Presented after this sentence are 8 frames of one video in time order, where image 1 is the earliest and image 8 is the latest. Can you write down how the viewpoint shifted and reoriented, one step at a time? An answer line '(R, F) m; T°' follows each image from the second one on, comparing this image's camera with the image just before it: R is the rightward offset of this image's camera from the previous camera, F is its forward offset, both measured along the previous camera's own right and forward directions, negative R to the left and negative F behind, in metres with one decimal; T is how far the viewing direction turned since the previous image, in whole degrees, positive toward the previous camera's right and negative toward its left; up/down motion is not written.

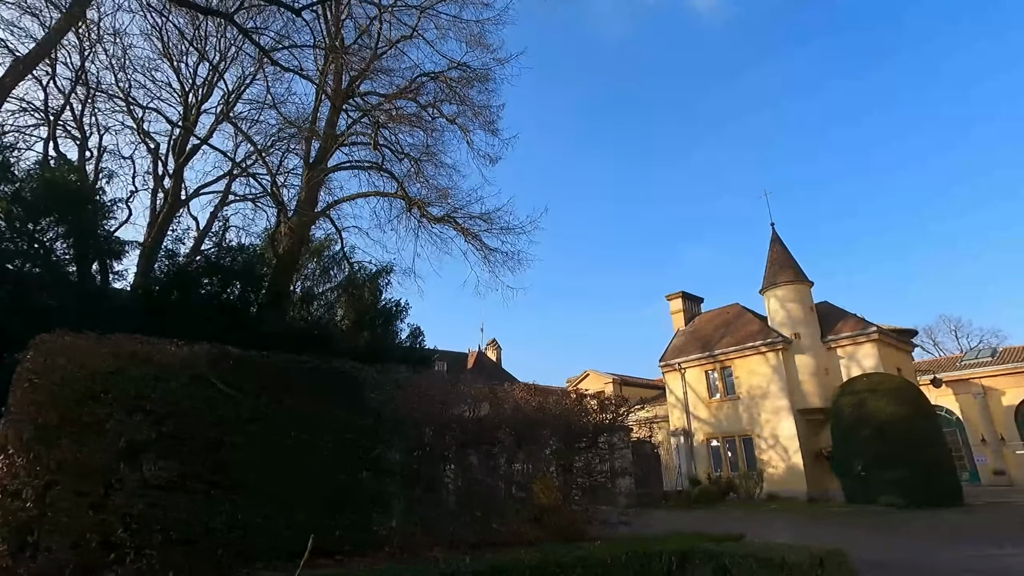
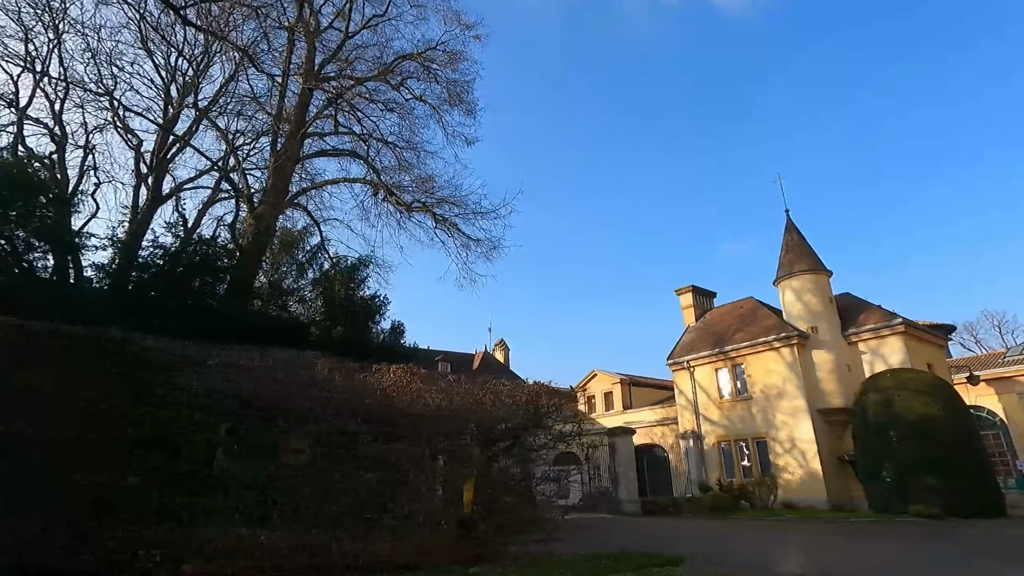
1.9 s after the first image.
(+1.1, +1.1) m; -3°
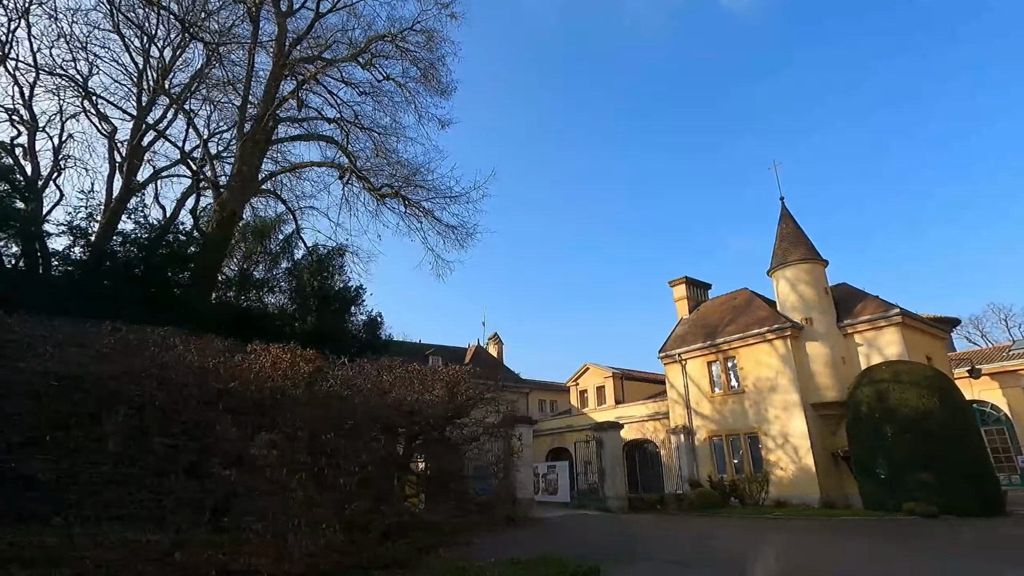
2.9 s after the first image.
(+0.7, +0.5) m; -1°
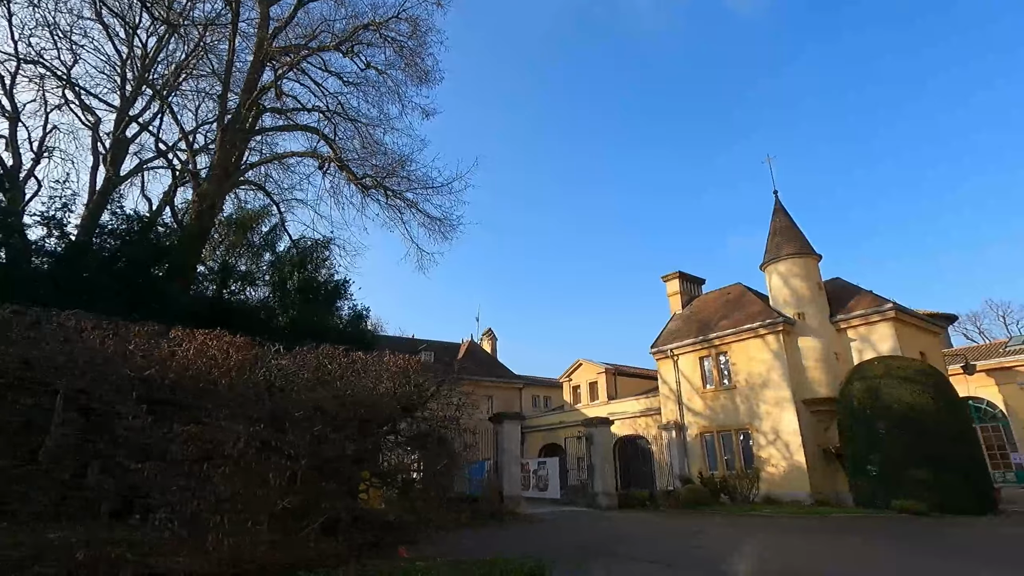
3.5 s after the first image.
(+0.3, +0.2) m; 0°
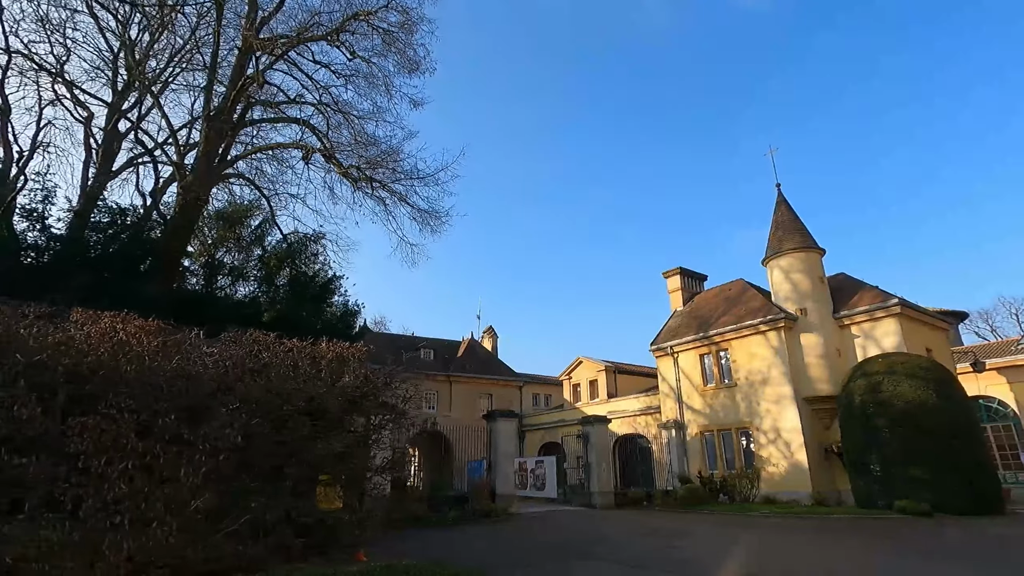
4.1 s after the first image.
(+0.4, +0.3) m; -1°
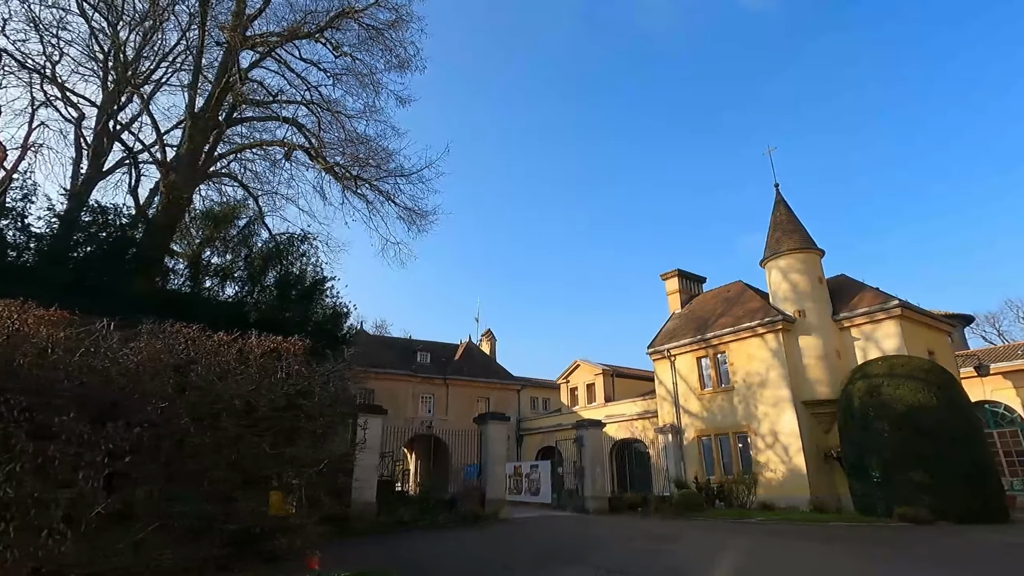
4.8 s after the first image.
(+0.4, +0.3) m; -1°
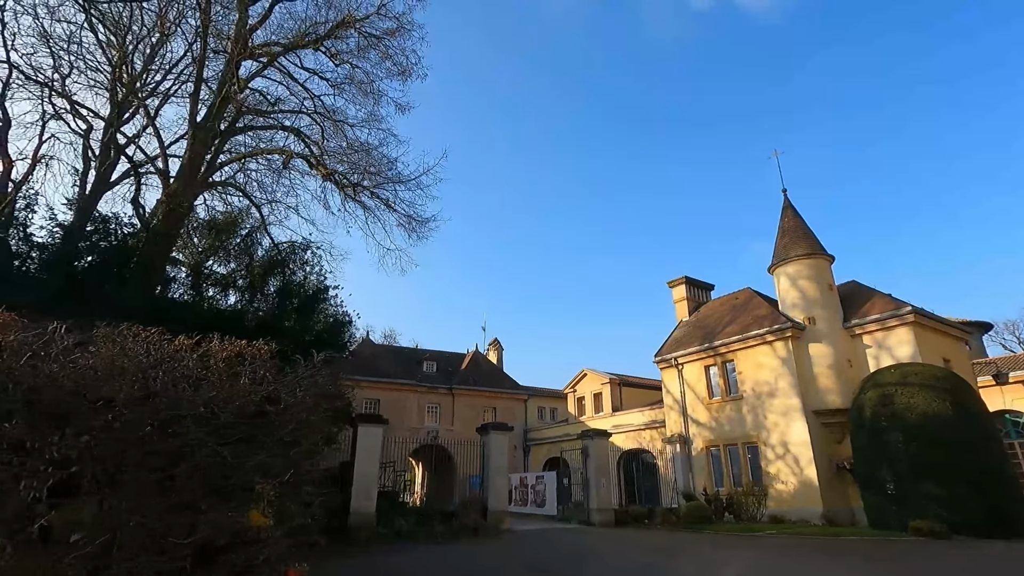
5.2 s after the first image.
(+0.2, +0.2) m; -1°
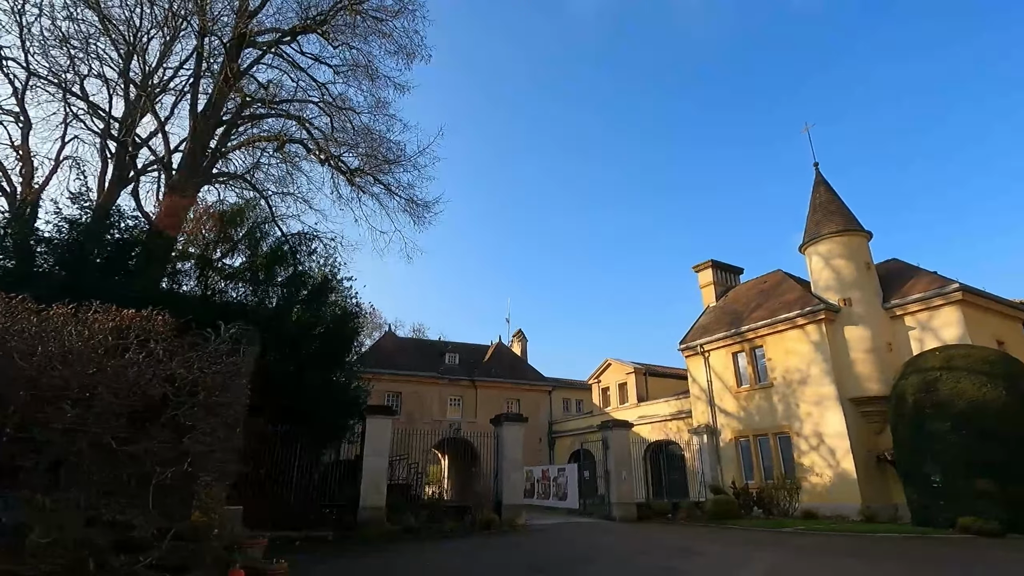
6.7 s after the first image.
(+0.5, +0.6) m; -3°
